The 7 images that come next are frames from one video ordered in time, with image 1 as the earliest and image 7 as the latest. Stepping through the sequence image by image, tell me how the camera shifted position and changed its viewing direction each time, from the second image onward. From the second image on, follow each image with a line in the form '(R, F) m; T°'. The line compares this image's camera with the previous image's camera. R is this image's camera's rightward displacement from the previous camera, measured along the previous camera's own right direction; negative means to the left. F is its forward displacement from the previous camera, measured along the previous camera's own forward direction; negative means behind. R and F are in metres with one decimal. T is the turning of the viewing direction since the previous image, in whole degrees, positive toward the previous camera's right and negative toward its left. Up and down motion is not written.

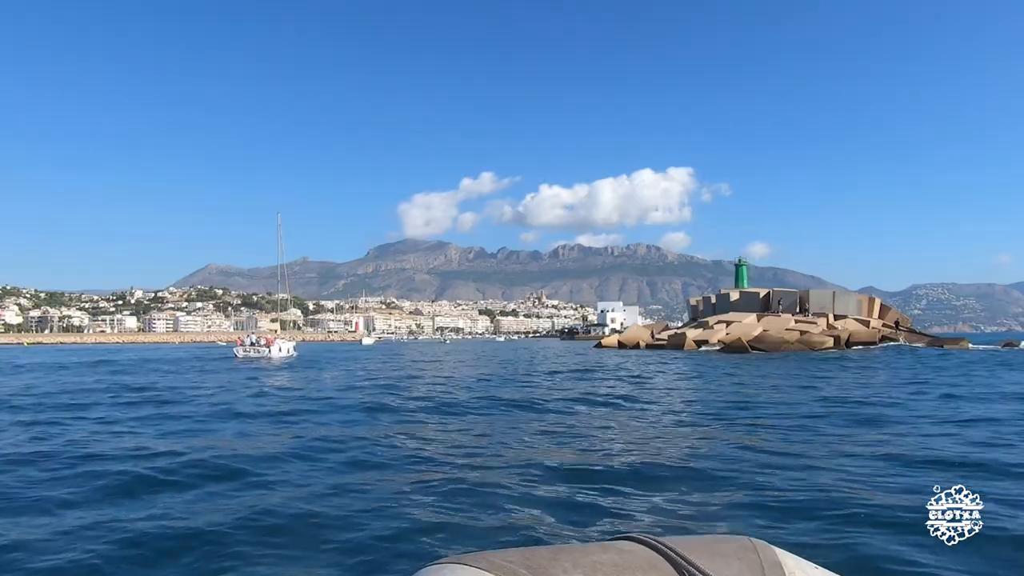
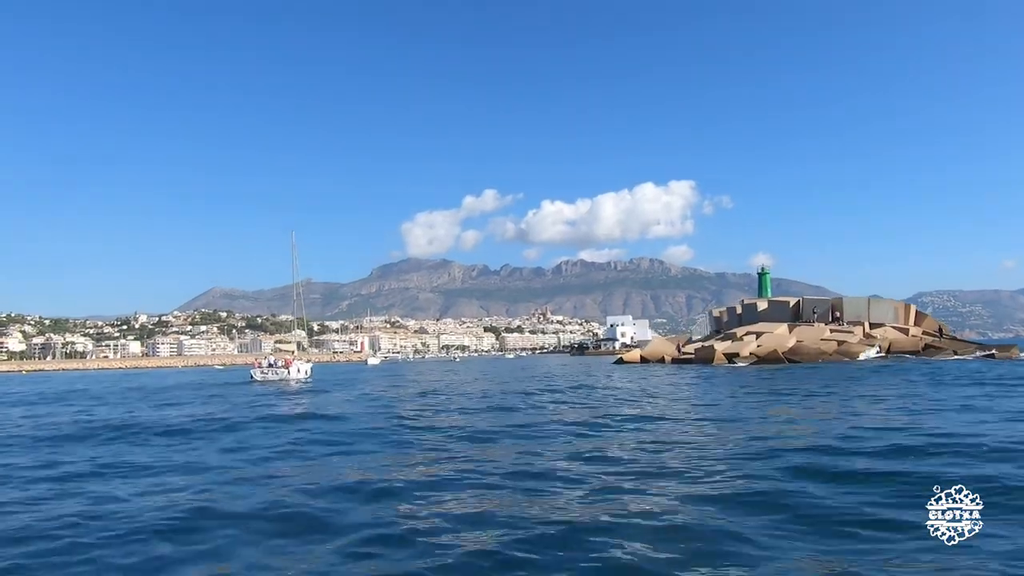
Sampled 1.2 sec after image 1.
(-0.7, +1.8) m; 0°
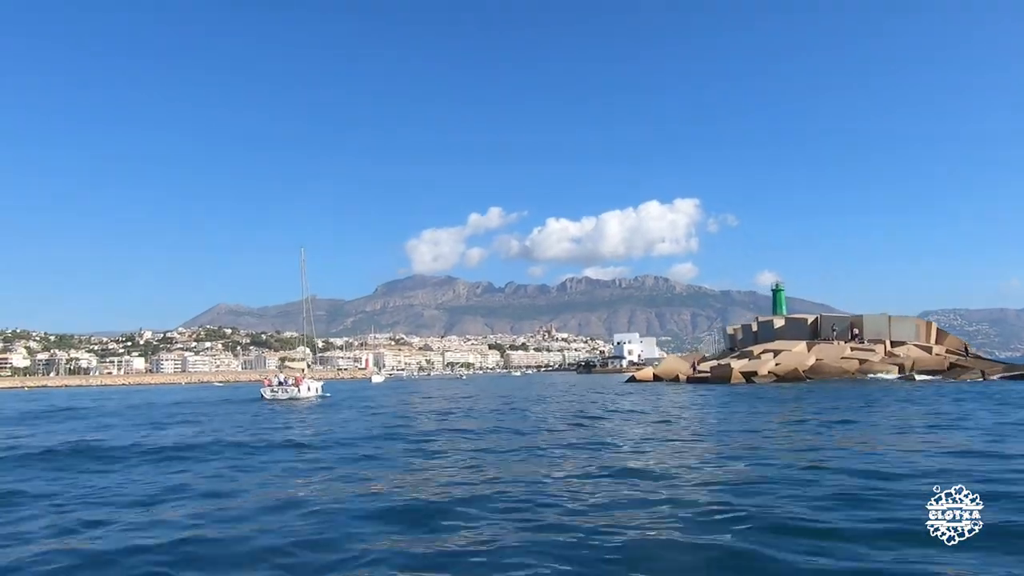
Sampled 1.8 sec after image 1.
(-0.3, +0.8) m; 0°
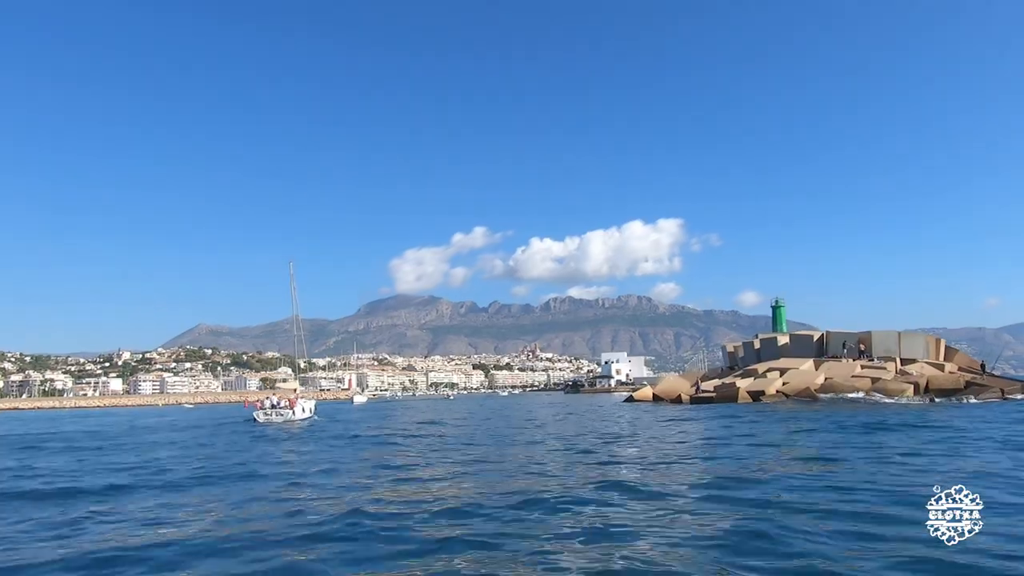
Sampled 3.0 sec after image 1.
(-0.6, +1.6) m; +1°
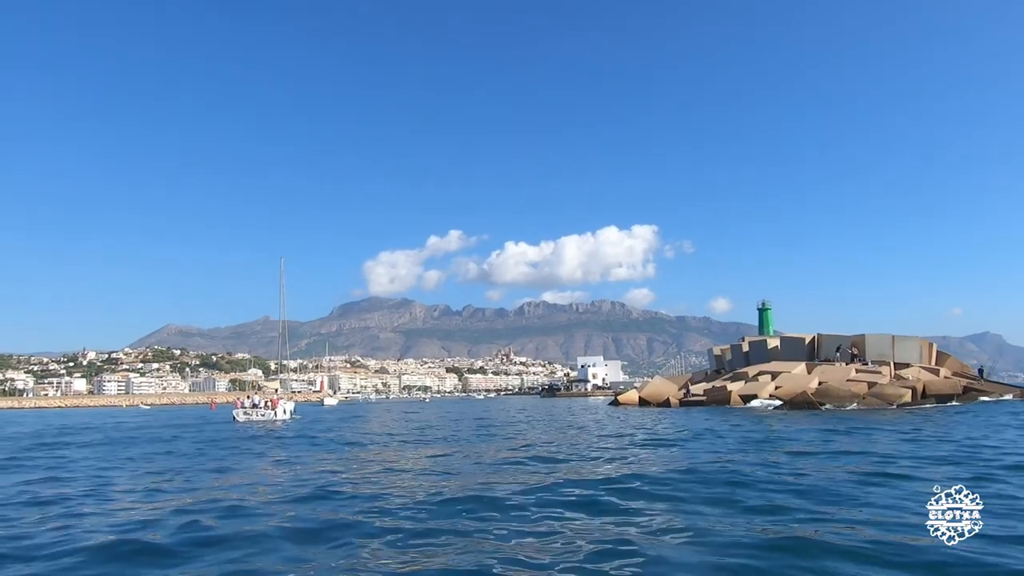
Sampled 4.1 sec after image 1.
(-0.5, +1.3) m; +2°
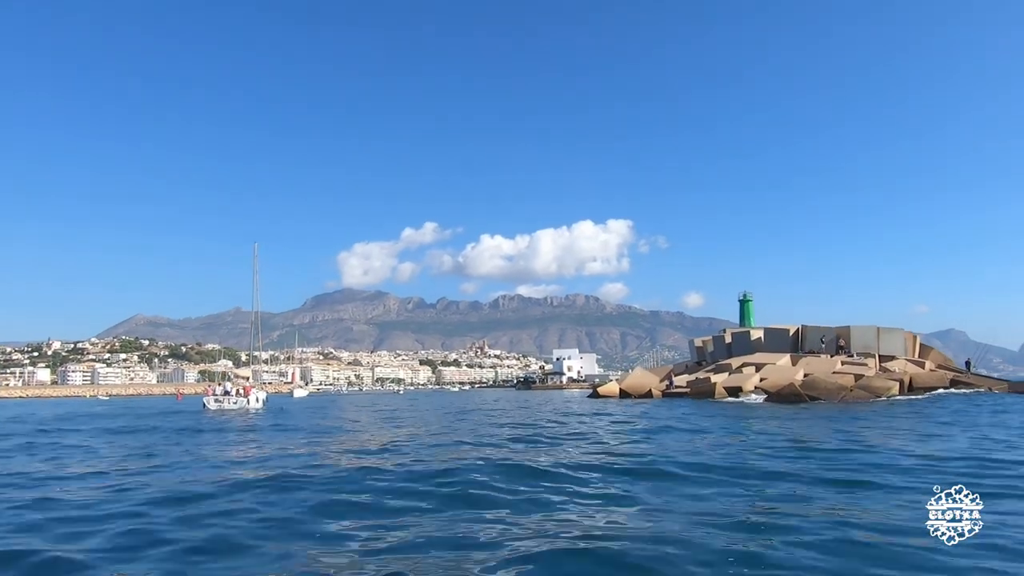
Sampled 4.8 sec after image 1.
(-0.2, +1.1) m; +2°
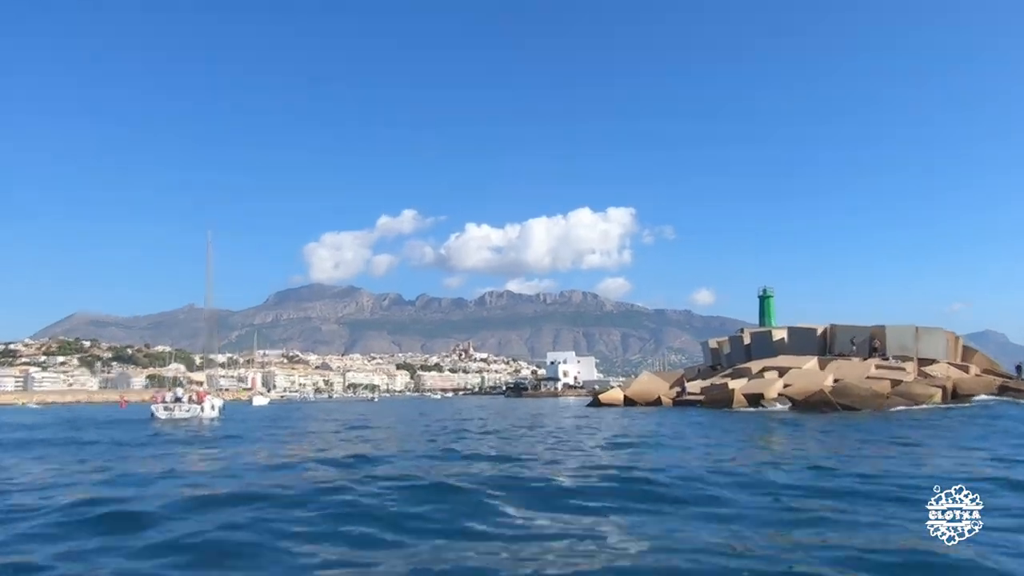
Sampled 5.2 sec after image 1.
(+0.7, +3.6) m; -1°
